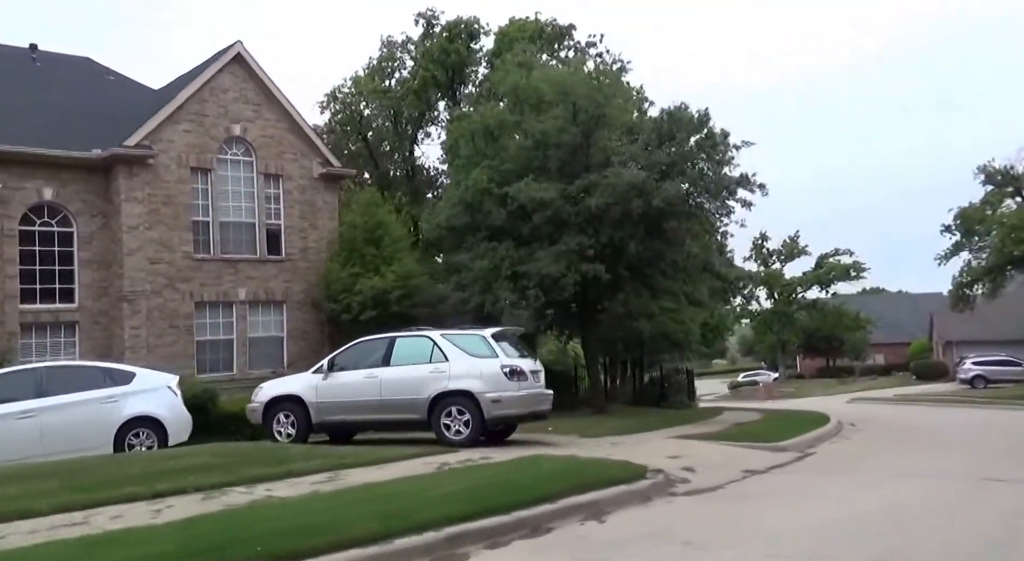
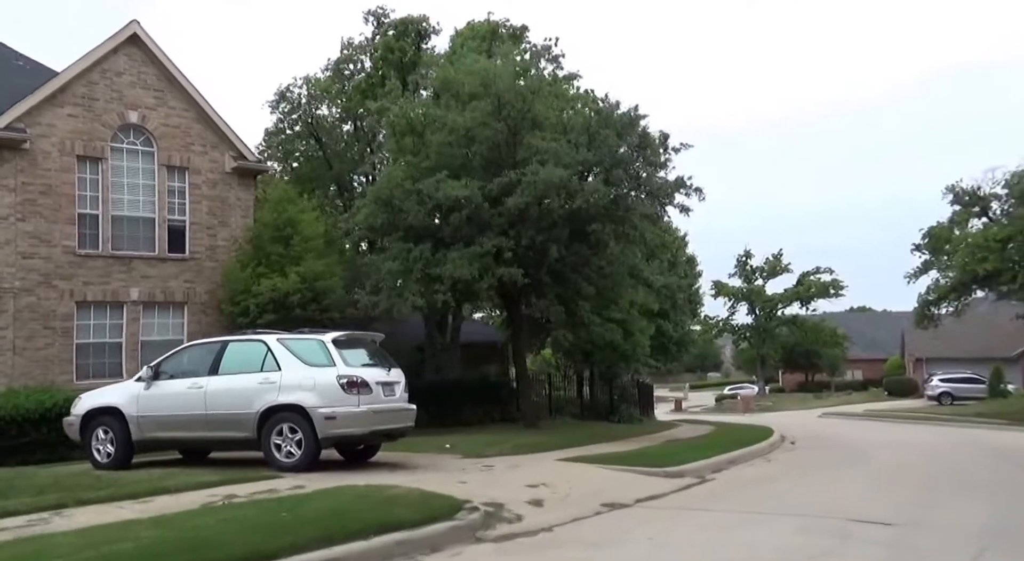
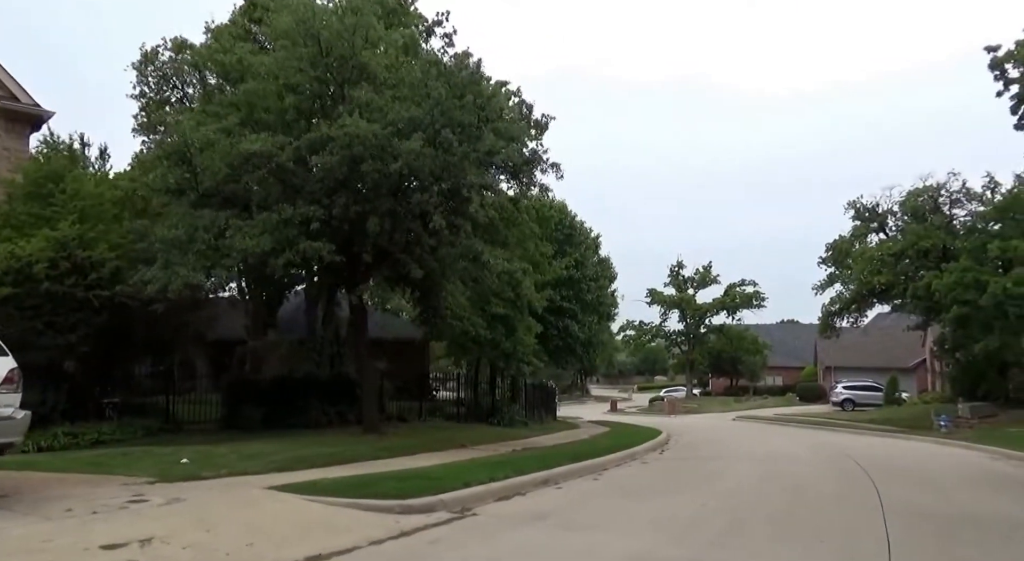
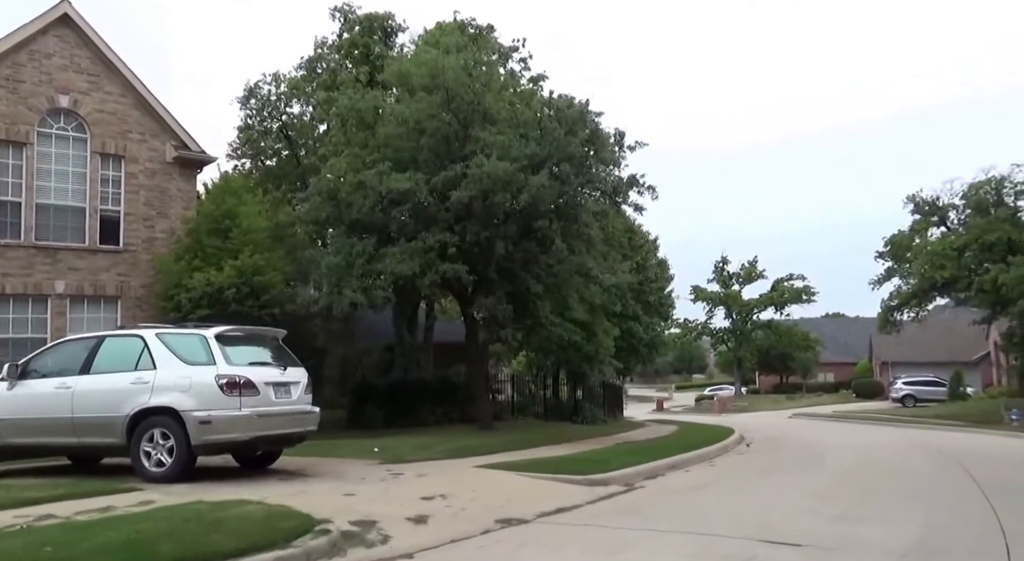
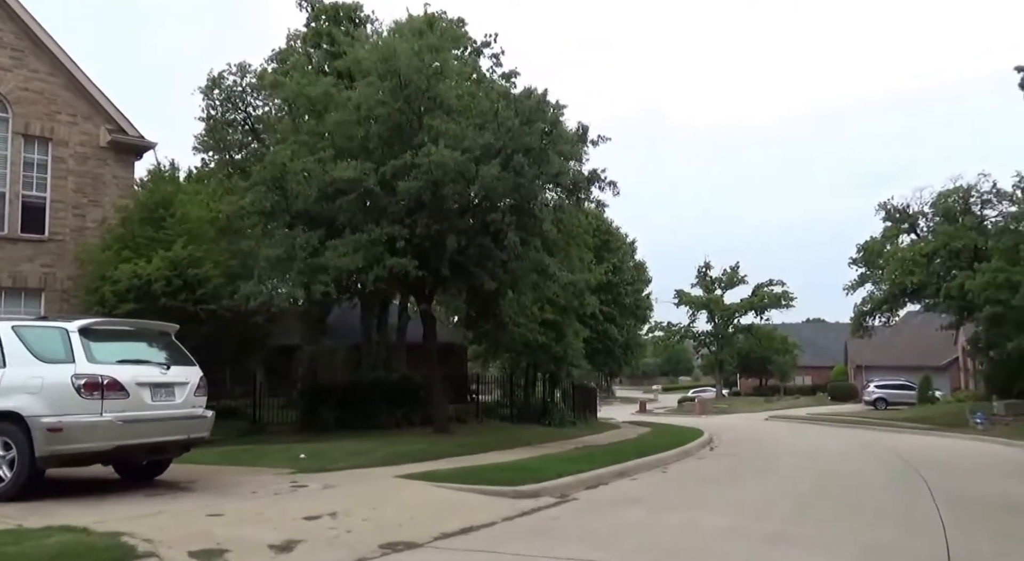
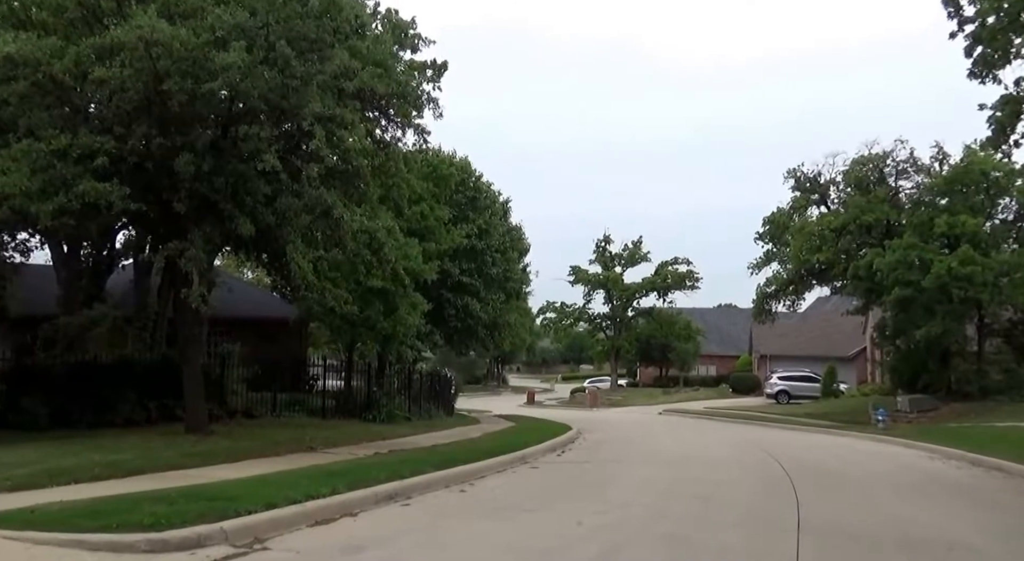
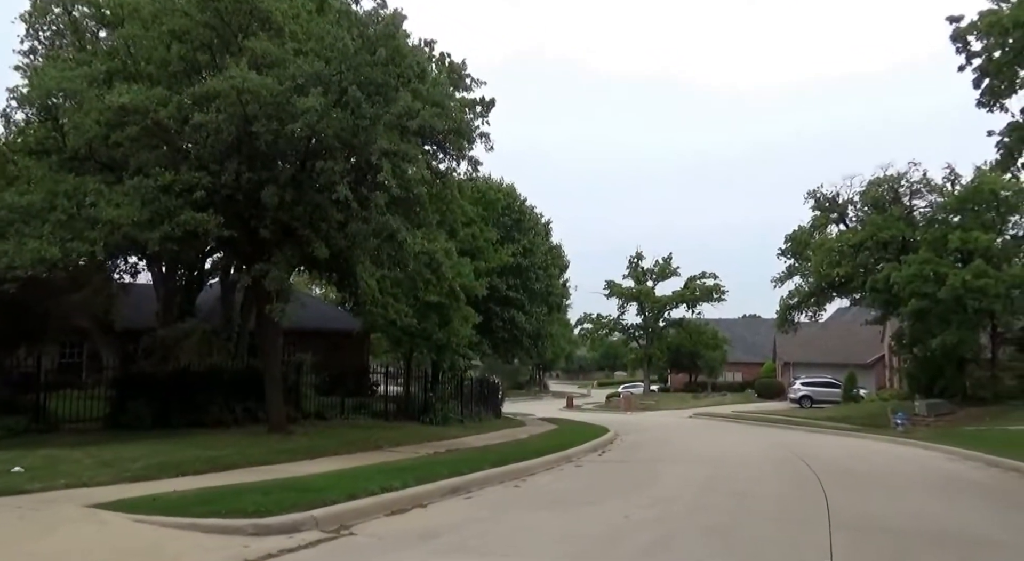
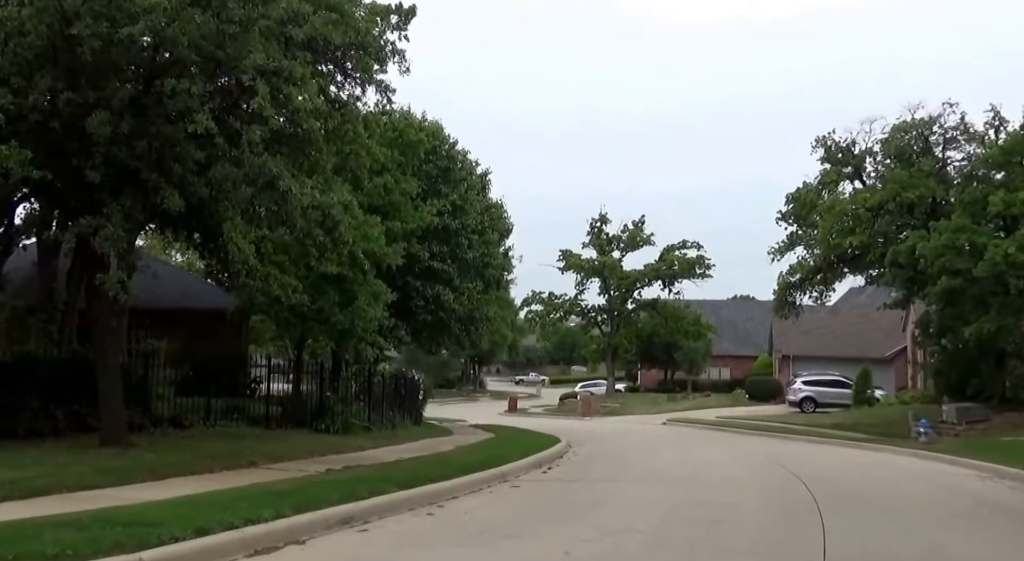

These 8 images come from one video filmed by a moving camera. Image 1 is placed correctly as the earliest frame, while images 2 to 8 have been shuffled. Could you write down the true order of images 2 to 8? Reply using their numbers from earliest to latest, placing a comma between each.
2, 4, 5, 3, 7, 6, 8
